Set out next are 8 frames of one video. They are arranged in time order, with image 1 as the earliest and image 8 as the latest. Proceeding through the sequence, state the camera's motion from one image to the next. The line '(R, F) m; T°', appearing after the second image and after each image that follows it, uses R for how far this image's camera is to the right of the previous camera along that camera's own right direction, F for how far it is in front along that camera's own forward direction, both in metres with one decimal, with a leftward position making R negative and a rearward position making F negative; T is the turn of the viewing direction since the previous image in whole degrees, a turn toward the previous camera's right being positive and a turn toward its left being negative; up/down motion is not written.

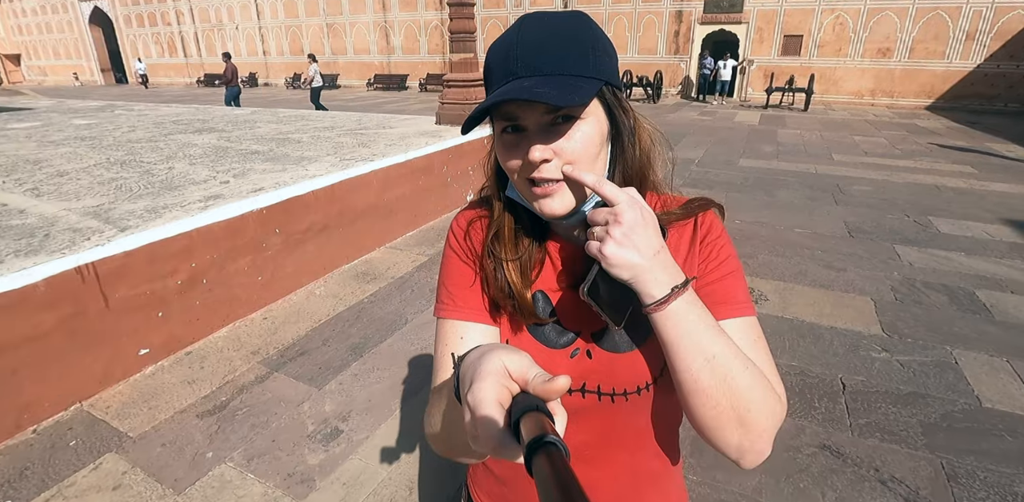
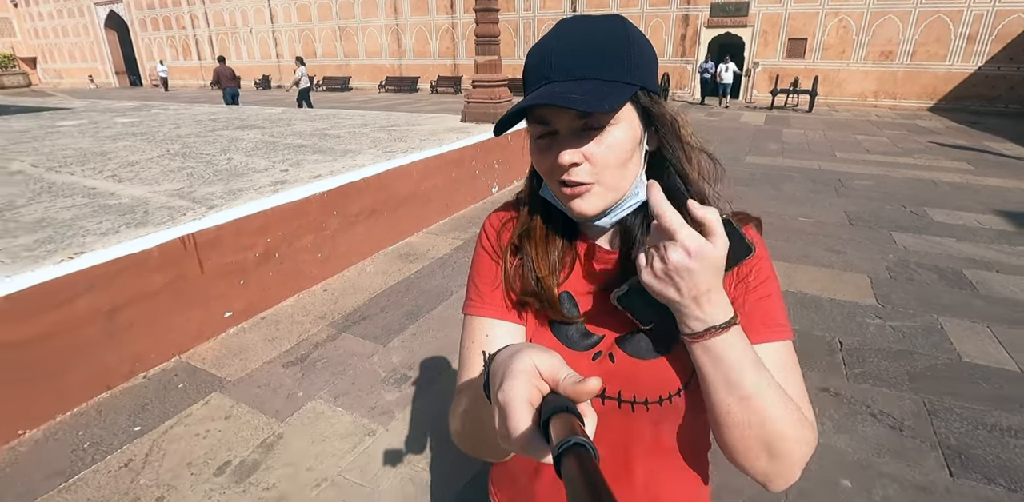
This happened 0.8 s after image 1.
(-0.2, -0.3) m; 0°
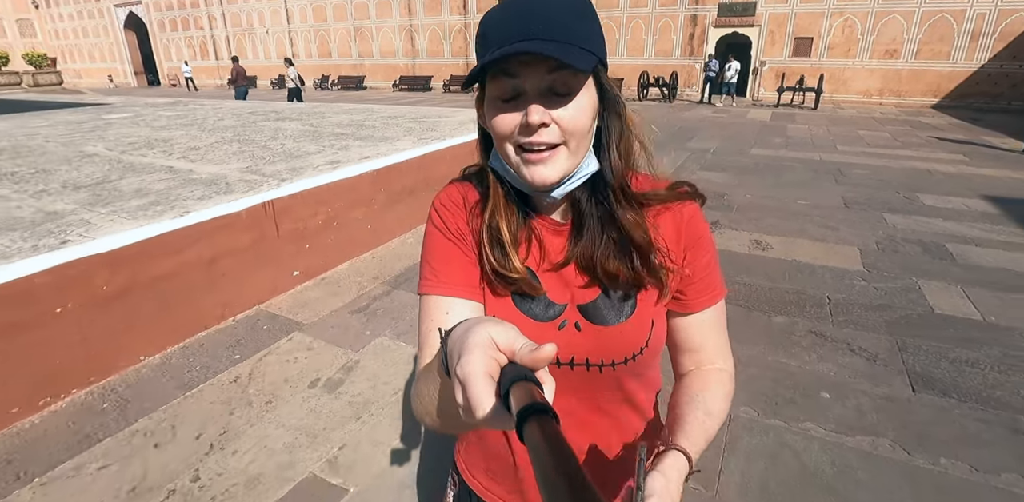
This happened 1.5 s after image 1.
(-0.2, -0.4) m; -1°
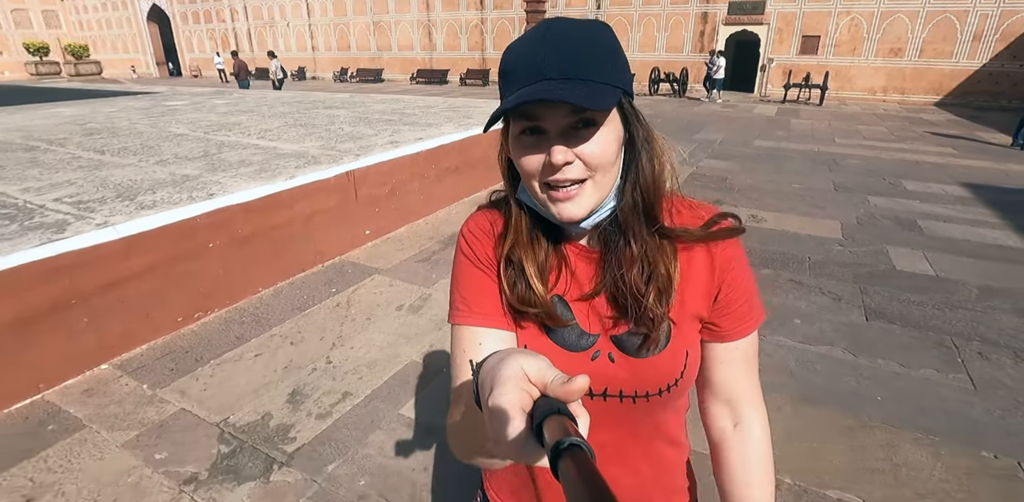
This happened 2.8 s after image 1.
(-0.2, -0.7) m; -1°
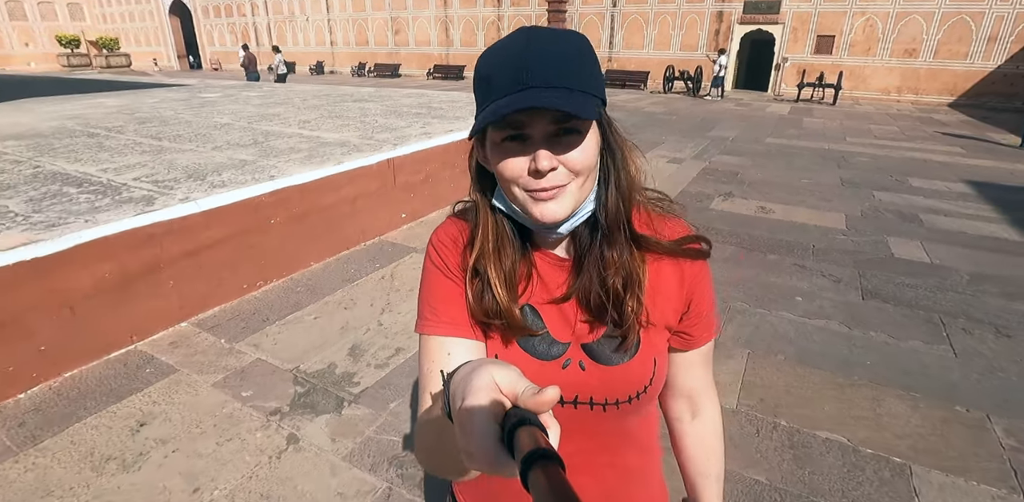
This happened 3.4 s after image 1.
(-0.1, -0.3) m; -1°
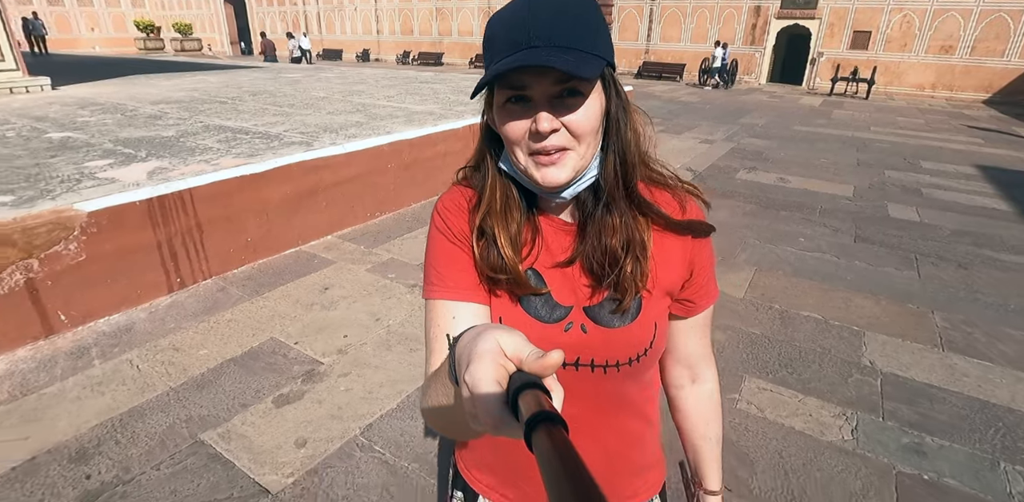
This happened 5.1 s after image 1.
(-0.3, -0.9) m; -3°
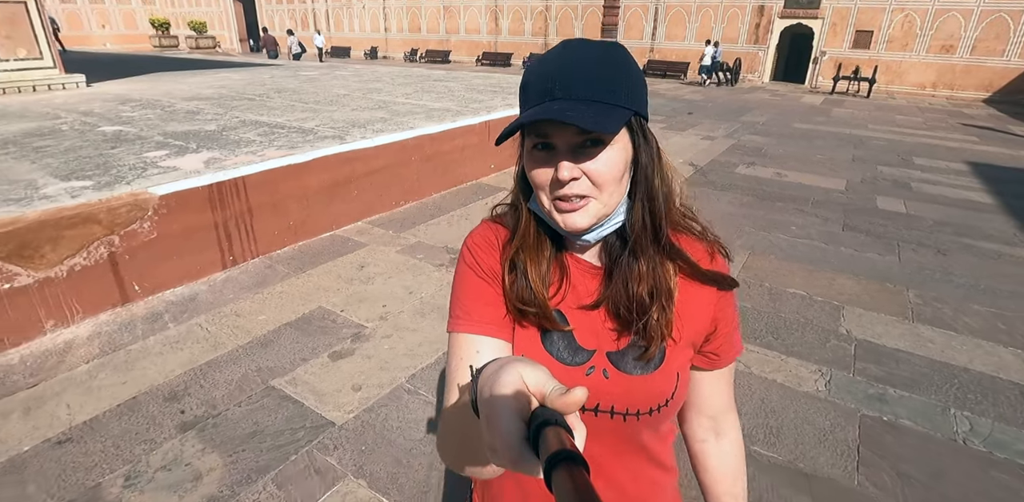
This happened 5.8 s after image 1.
(-0.1, -0.4) m; 0°
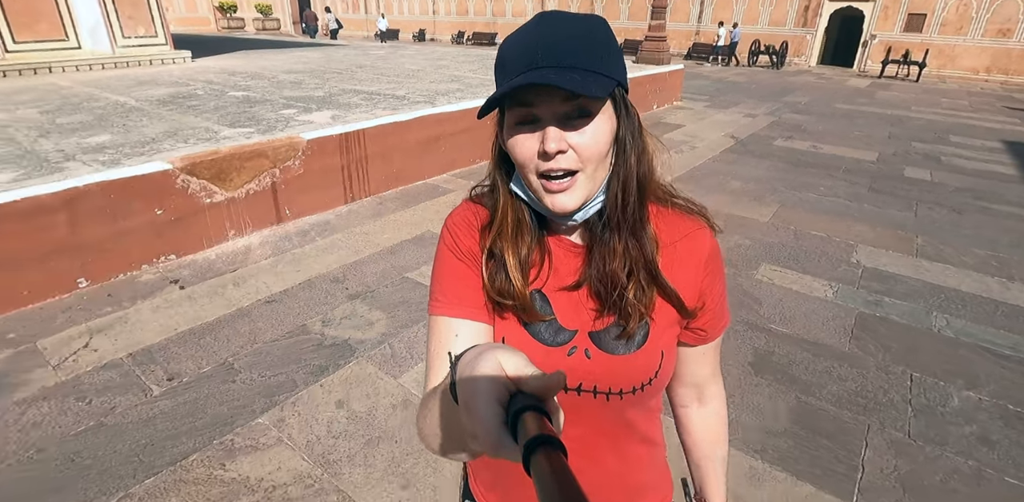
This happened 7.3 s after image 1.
(-0.3, -0.8) m; -4°
